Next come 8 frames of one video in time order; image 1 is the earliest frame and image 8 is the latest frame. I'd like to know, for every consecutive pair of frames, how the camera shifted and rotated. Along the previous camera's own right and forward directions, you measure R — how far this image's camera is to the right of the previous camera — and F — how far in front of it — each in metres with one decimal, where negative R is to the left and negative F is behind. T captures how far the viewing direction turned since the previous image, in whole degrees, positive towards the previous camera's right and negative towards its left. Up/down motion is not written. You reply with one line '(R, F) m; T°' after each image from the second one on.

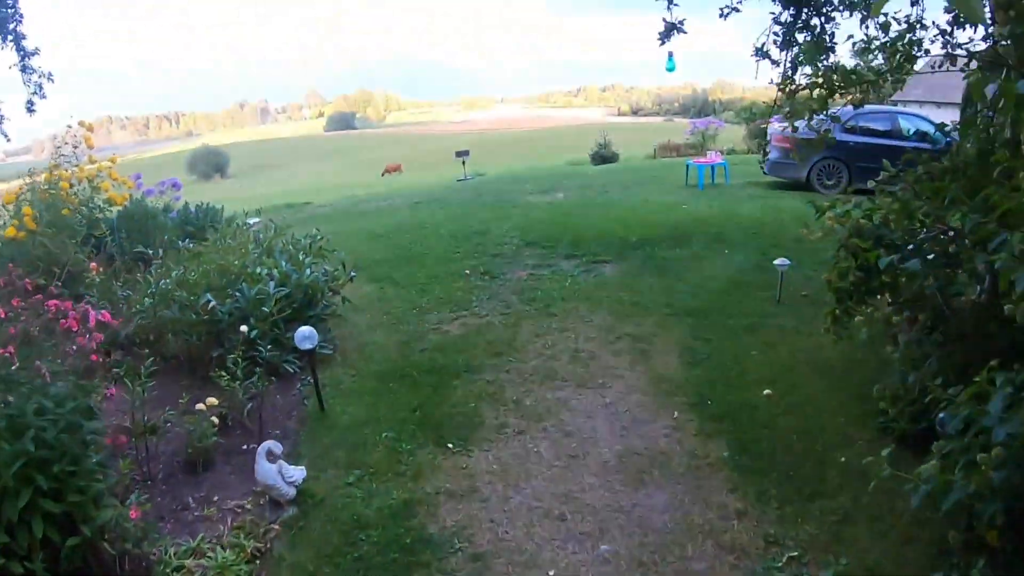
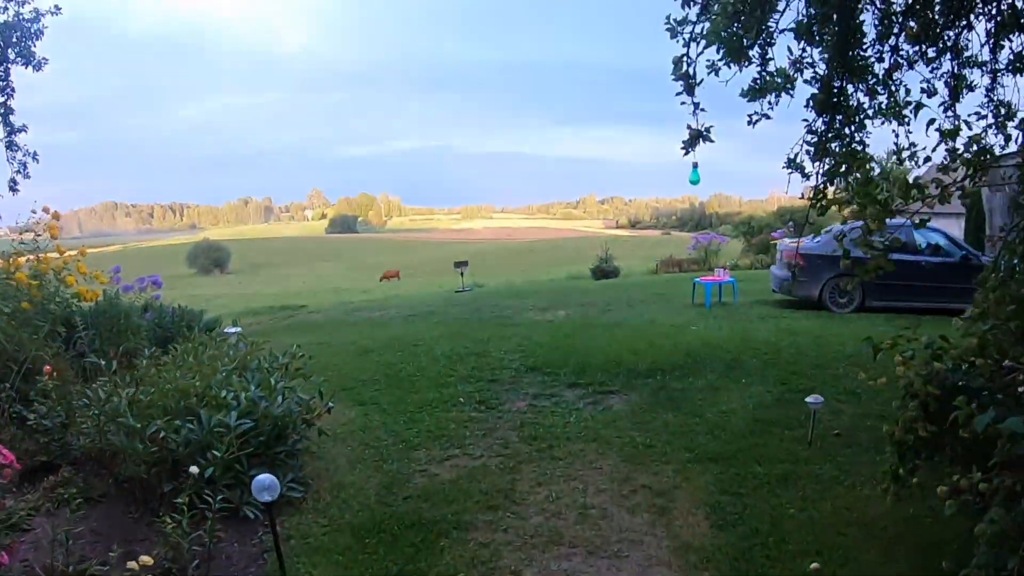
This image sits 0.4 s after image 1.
(0.0, +0.6) m; 0°
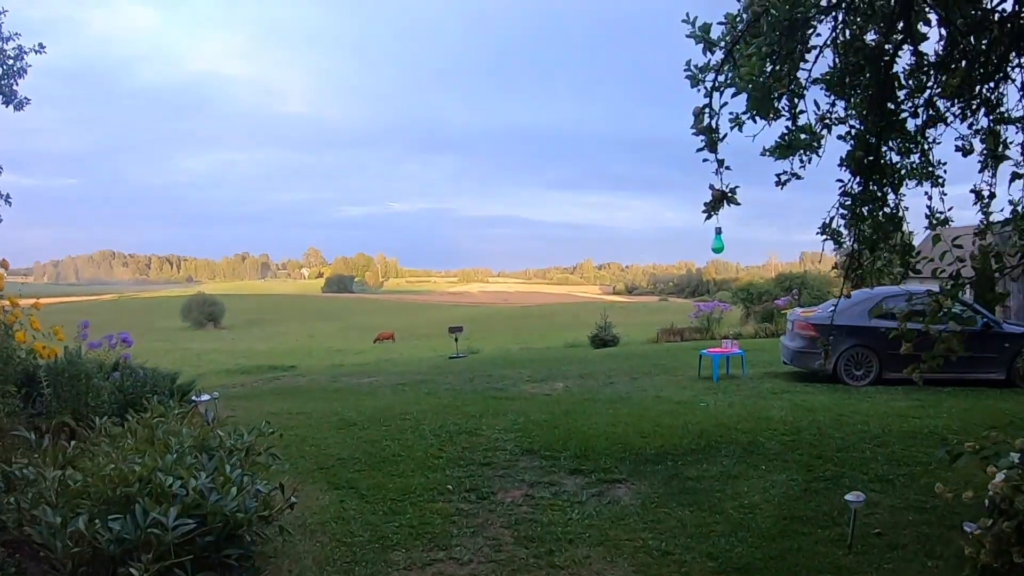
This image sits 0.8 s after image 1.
(0.0, +0.7) m; 0°
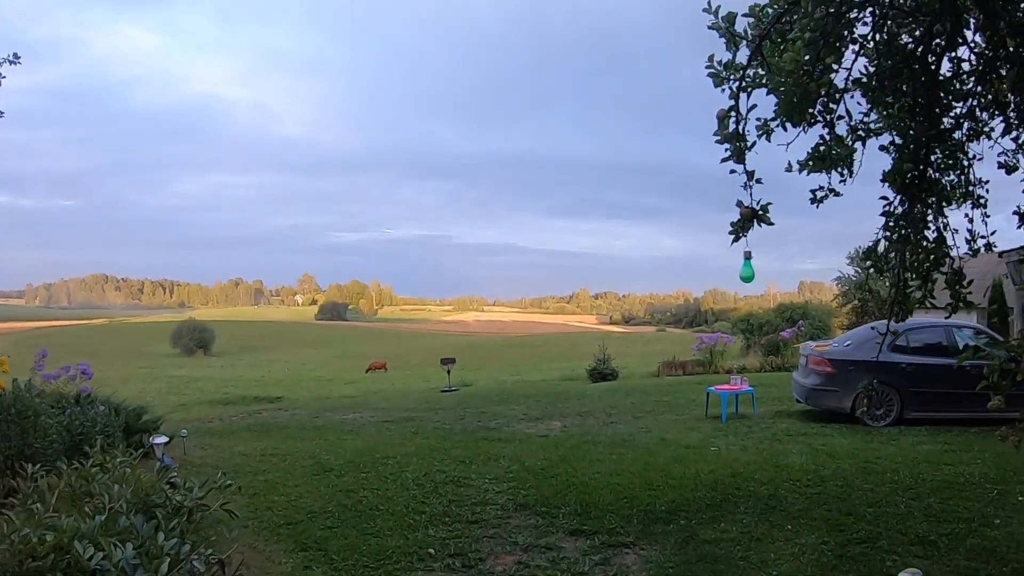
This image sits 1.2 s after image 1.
(0.0, +0.7) m; 0°
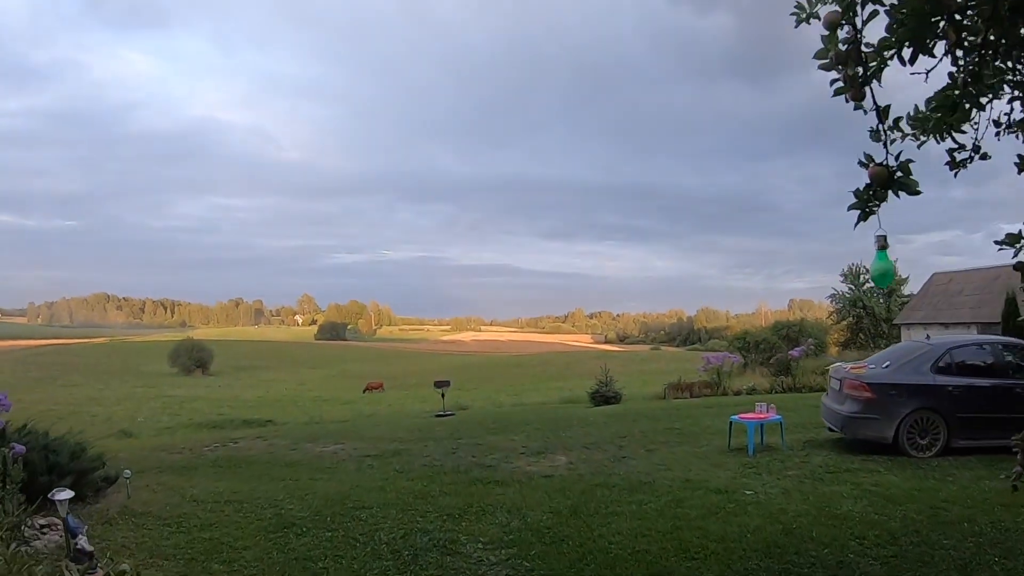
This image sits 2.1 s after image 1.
(0.0, +1.4) m; +1°
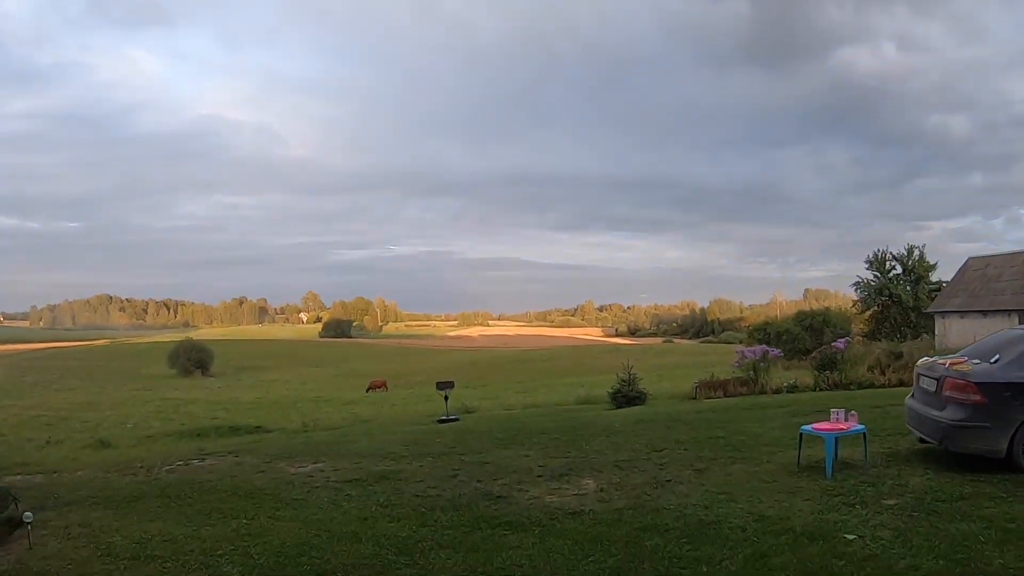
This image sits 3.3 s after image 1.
(0.0, +2.0) m; -1°
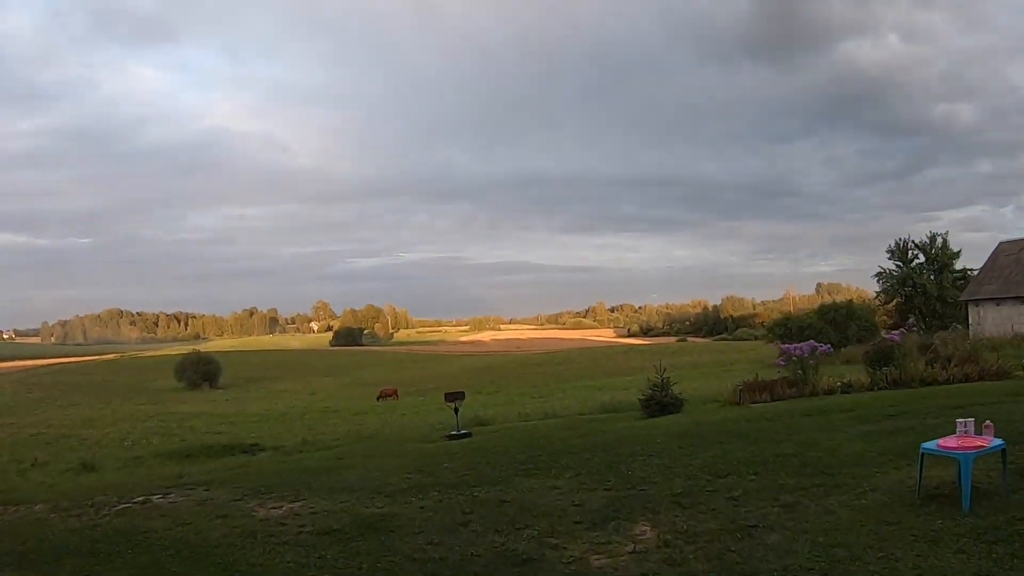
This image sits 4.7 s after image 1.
(-0.1, +2.0) m; -1°
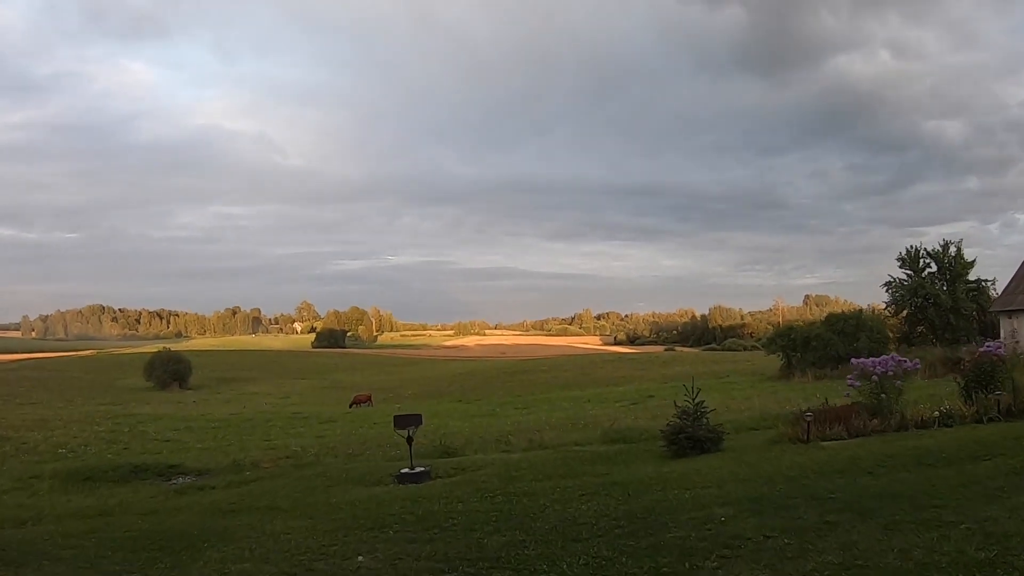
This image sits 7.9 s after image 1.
(+0.1, +4.3) m; +1°
